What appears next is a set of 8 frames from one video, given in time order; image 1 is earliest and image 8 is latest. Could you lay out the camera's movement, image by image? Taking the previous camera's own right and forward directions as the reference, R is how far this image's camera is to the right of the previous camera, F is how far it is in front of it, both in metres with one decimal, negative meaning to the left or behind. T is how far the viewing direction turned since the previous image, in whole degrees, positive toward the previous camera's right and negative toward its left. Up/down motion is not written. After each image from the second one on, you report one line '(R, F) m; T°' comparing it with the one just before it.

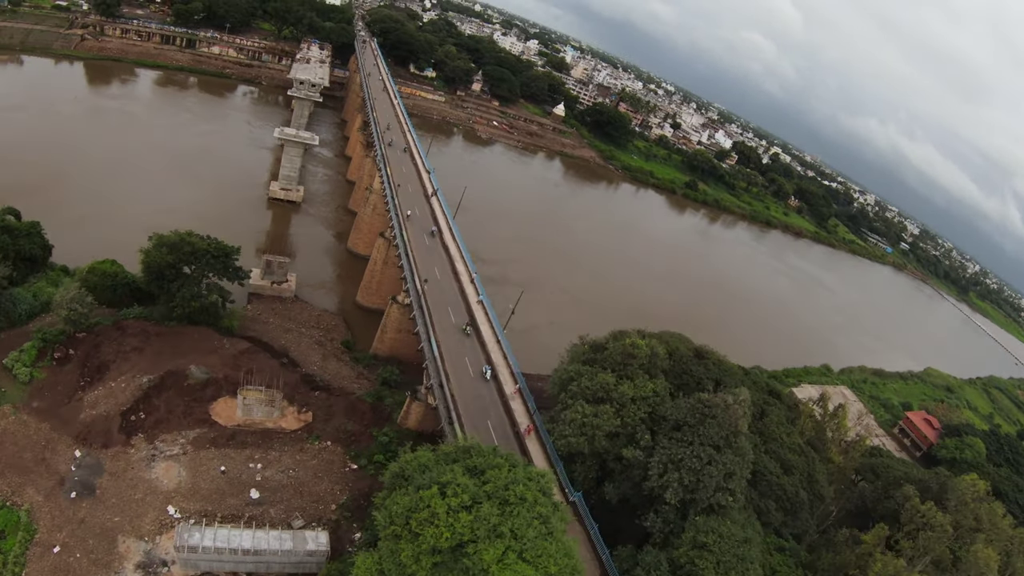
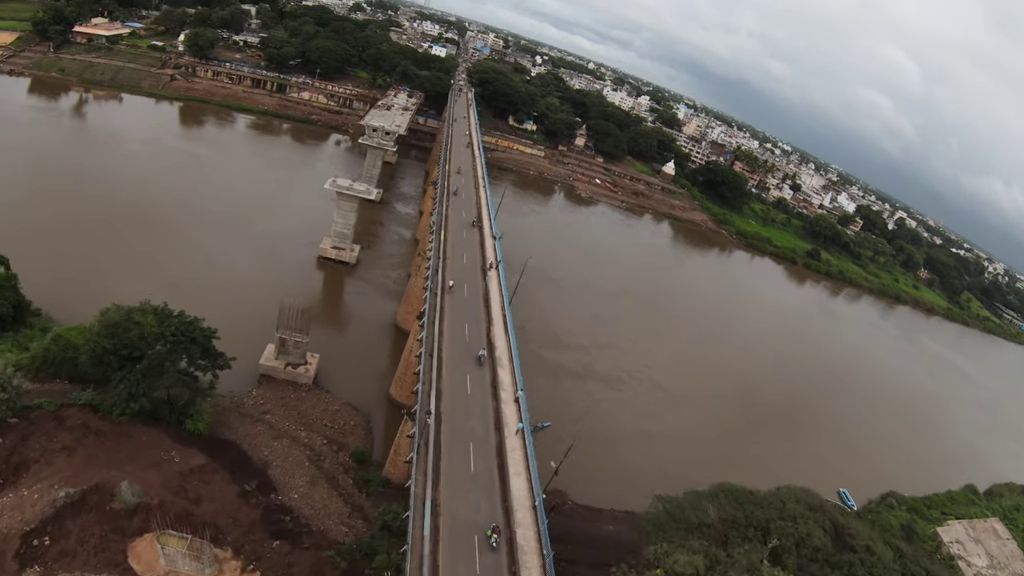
(+0.9, +6.4) m; -7°
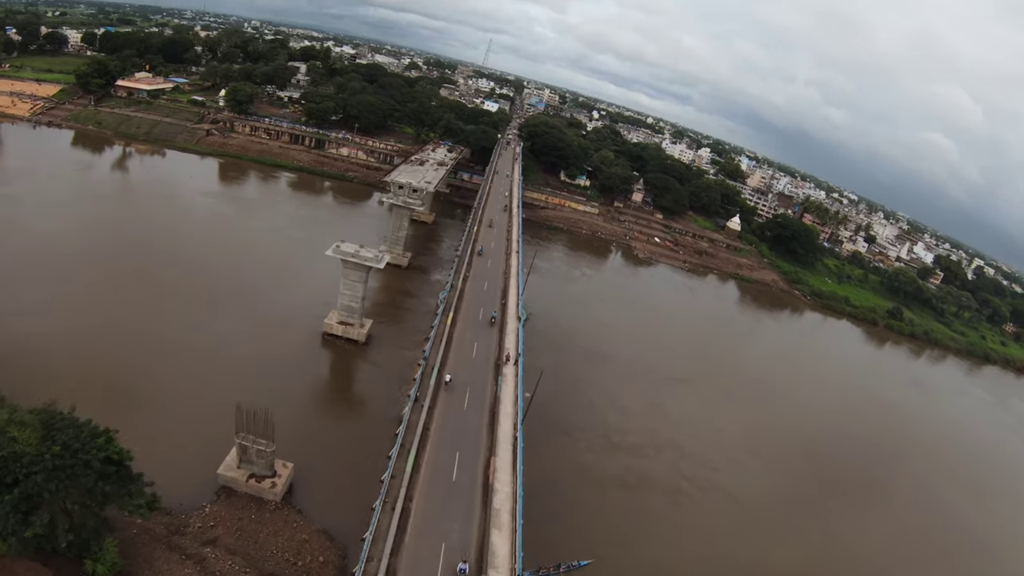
(+0.8, +5.4) m; -4°
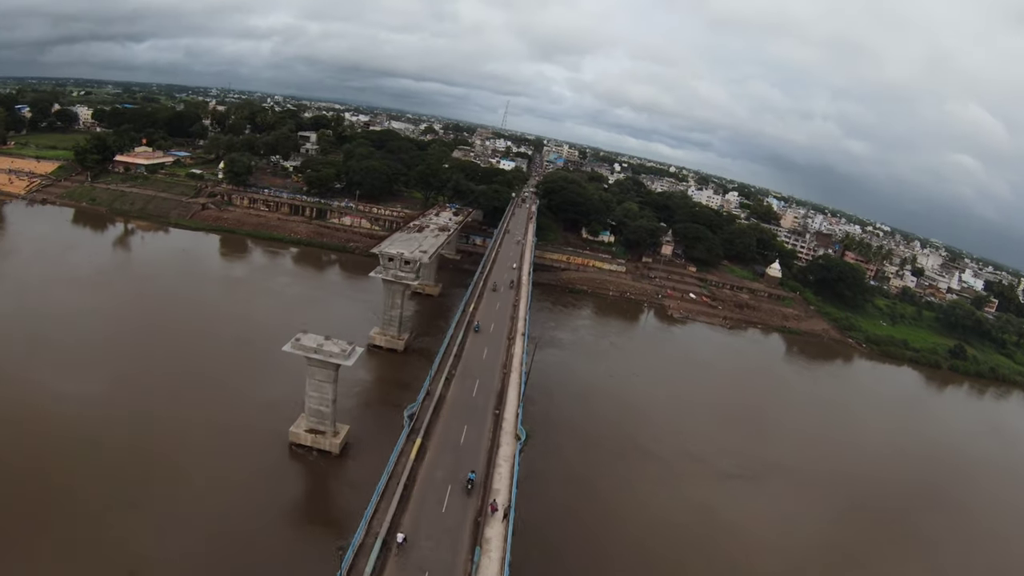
(+0.8, +5.7) m; -2°
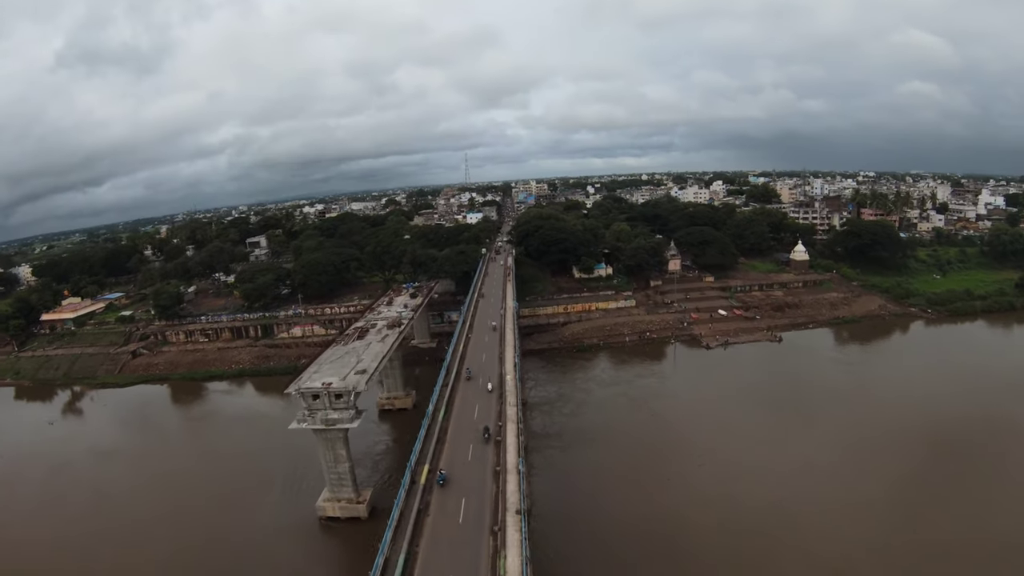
(+1.0, +10.2) m; 0°
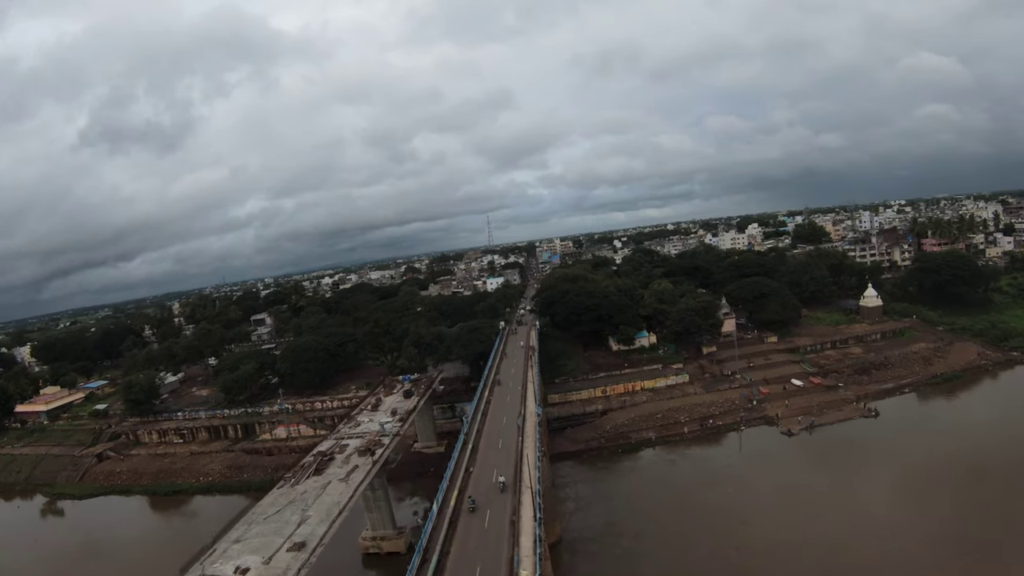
(+0.4, +8.6) m; -2°
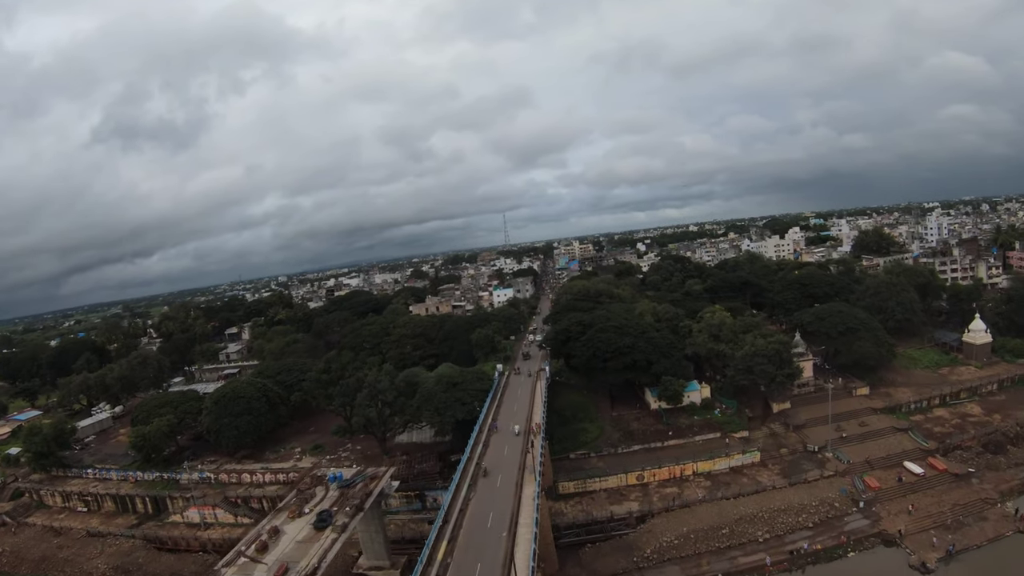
(+0.6, +11.8) m; -1°
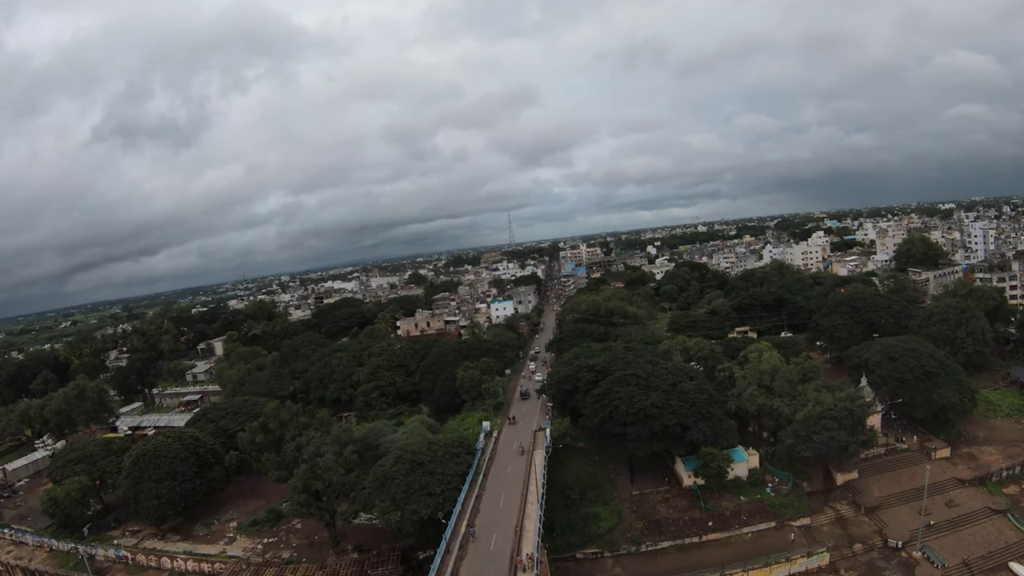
(+0.4, +7.2) m; 0°
